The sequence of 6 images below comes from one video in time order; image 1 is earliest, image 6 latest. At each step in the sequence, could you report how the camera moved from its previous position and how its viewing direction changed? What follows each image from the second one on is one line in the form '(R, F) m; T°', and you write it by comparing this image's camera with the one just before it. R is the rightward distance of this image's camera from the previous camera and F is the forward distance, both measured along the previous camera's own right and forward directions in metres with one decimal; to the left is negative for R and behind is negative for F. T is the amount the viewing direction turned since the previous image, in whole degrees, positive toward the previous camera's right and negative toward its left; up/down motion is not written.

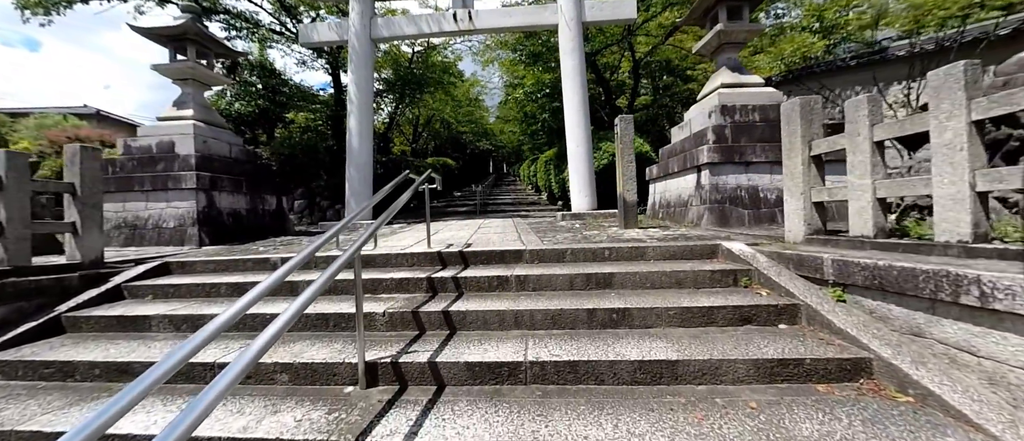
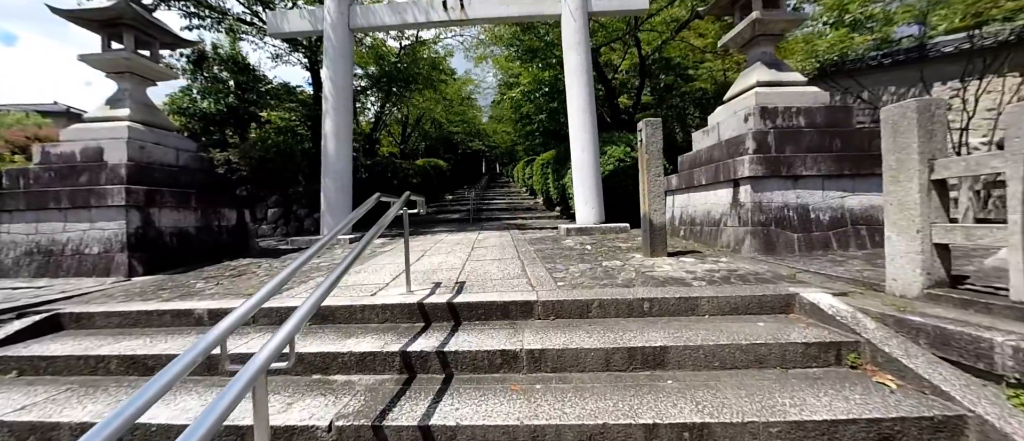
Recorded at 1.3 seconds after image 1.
(-0.1, +0.8) m; +1°
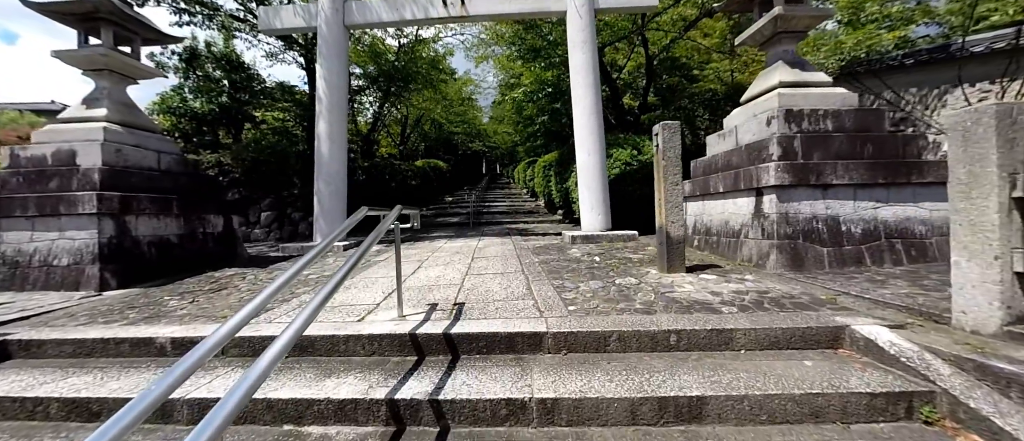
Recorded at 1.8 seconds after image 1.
(0.0, +0.3) m; 0°
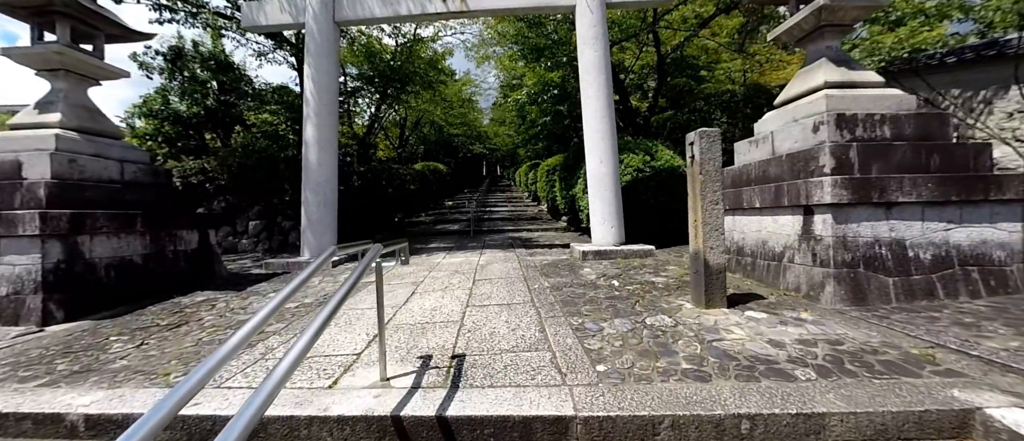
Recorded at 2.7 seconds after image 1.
(-0.1, +0.5) m; 0°
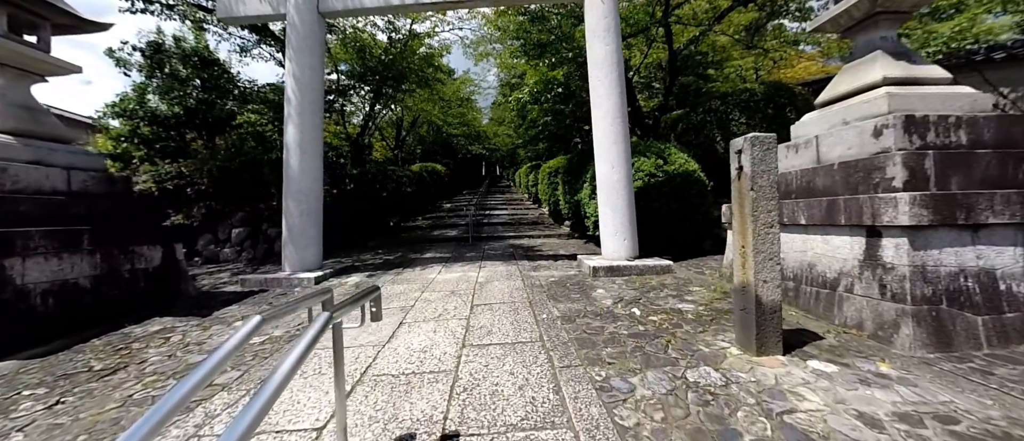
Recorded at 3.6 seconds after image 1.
(0.0, +0.5) m; 0°
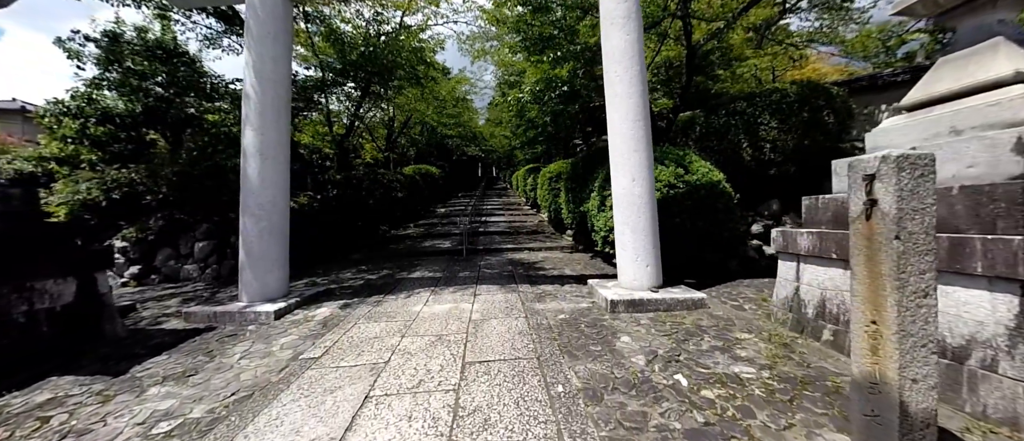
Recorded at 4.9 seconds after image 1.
(-0.1, +0.8) m; +1°
